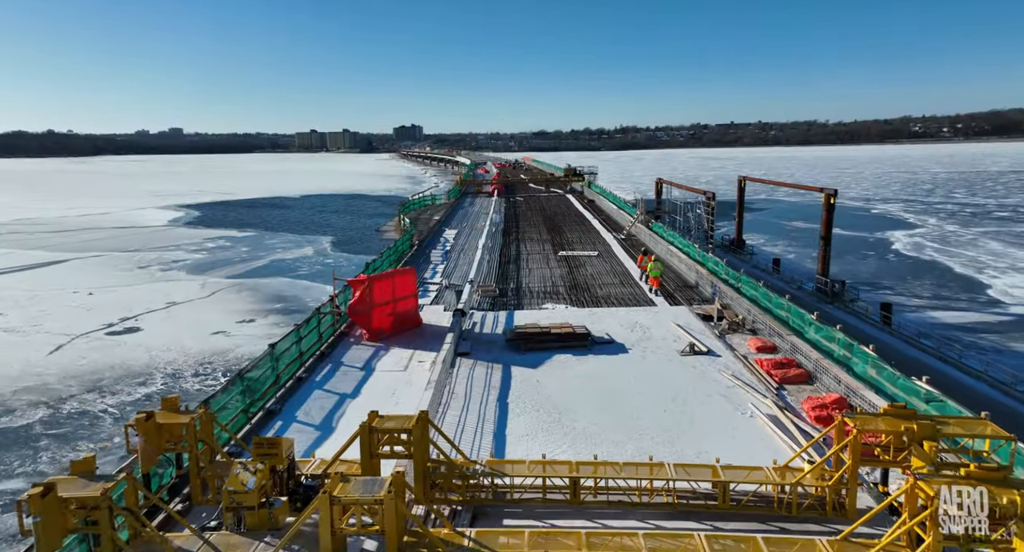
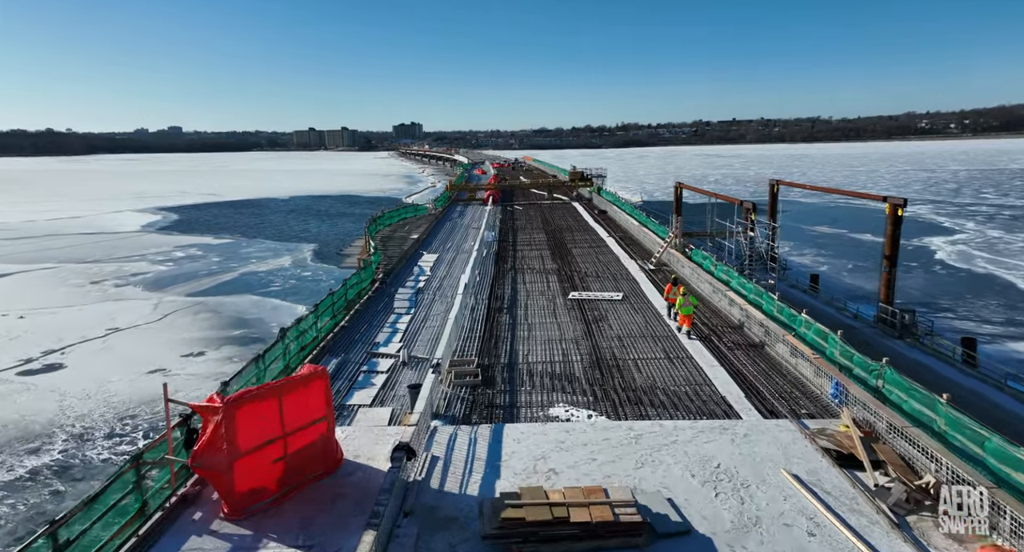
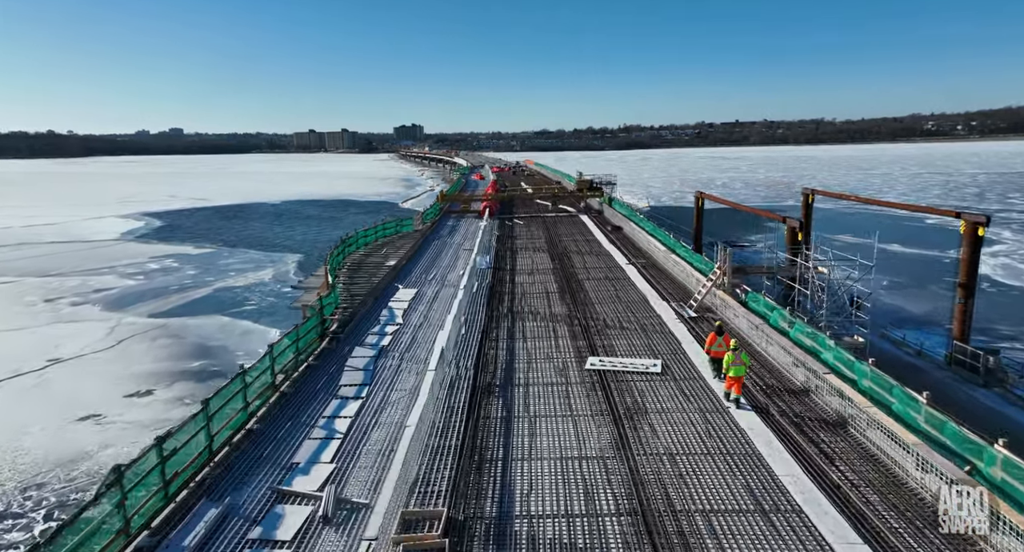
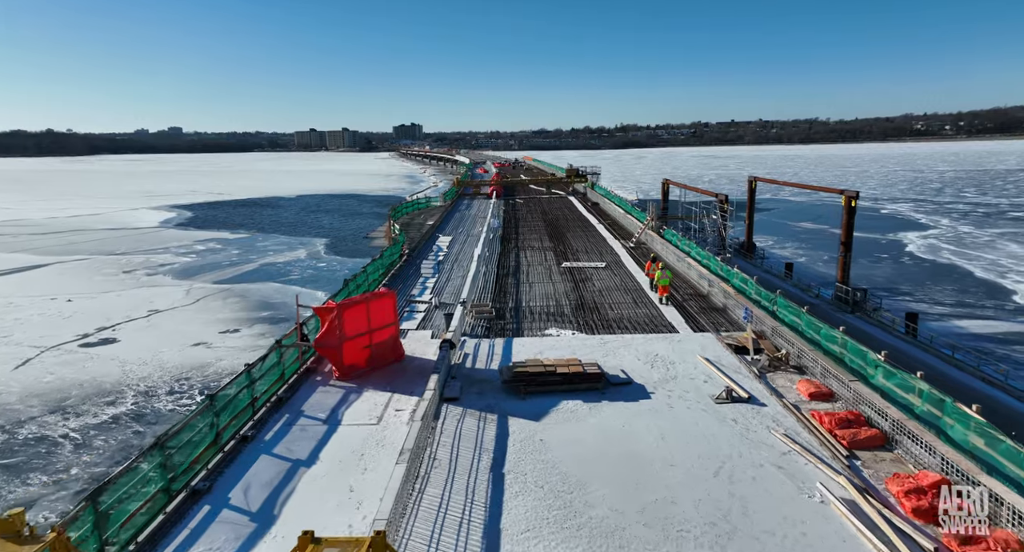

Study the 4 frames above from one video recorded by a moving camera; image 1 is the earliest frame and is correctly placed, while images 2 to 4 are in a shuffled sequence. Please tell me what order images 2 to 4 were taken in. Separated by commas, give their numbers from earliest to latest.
4, 2, 3
